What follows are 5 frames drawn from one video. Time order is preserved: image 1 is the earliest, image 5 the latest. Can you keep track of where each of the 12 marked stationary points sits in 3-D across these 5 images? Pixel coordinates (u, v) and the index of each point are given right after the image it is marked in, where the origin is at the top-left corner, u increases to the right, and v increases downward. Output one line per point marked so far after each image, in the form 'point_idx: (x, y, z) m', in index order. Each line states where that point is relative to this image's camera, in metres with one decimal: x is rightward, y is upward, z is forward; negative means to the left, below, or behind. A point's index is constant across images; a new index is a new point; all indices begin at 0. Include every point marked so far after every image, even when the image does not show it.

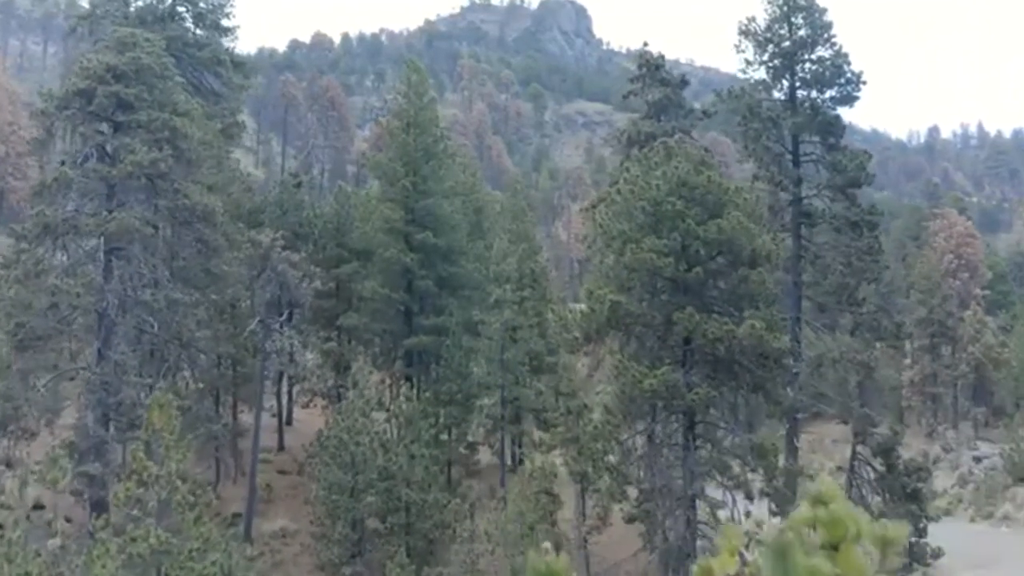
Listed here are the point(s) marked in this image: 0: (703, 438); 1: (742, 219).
0: (+3.6, -2.9, +19.4) m
1: (+4.2, +1.3, +18.4) m
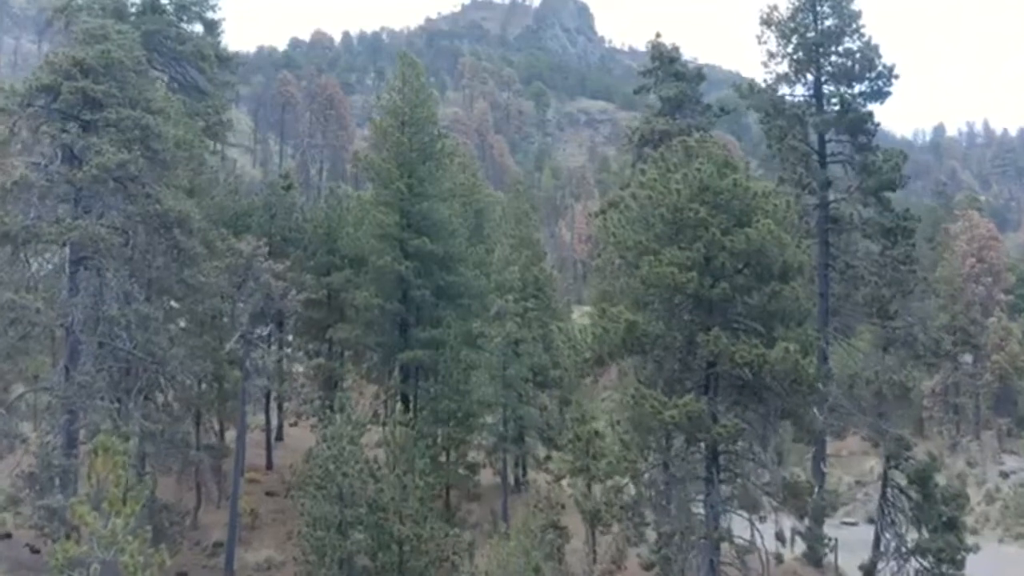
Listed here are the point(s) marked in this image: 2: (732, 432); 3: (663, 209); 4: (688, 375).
0: (+3.7, -3.2, +17.4) m
1: (+4.2, +1.0, +16.4) m
2: (+3.5, -2.3, +16.1) m
3: (+2.6, +1.3, +17.0) m
4: (+2.9, -1.5, +17.0) m
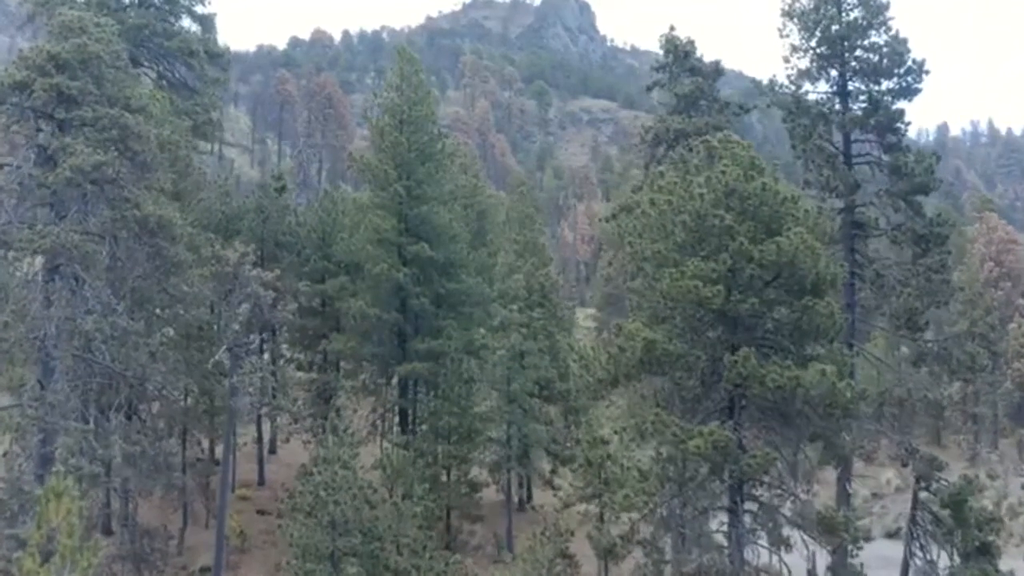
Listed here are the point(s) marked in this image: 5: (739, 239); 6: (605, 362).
0: (+3.8, -3.4, +15.9) m
1: (+4.3, +0.8, +14.9) m
2: (+3.6, -2.5, +14.6) m
3: (+2.7, +1.1, +15.5) m
4: (+3.0, -1.7, +15.5) m
5: (+3.4, +0.7, +15.0) m
6: (+1.5, -1.2, +15.9) m
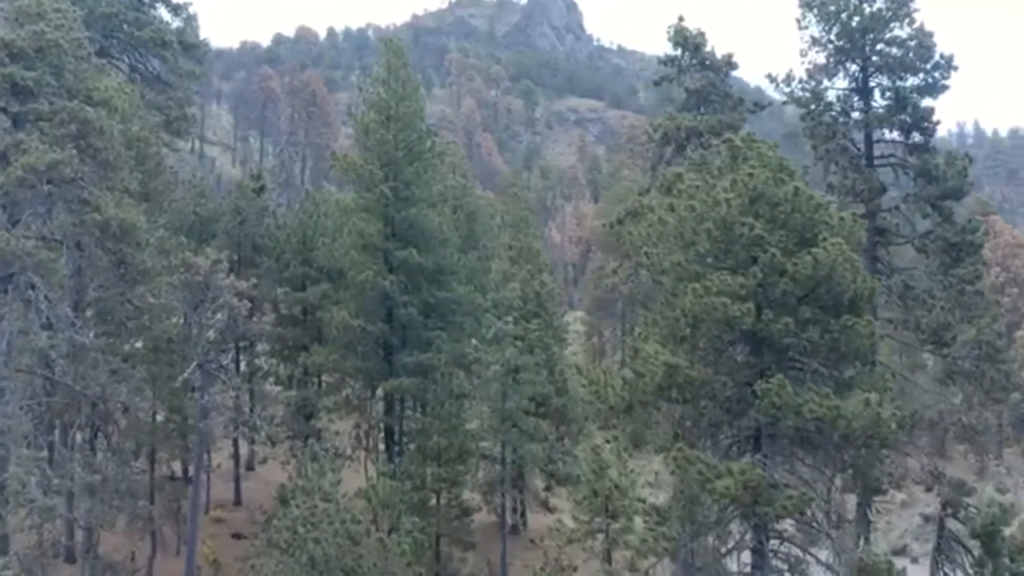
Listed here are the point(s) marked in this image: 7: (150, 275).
0: (+3.8, -3.6, +14.2) m
1: (+4.4, +0.5, +13.2) m
2: (+3.7, -2.8, +13.0) m
3: (+2.7, +0.9, +13.9) m
4: (+3.1, -1.9, +13.8) m
5: (+3.4, +0.5, +13.3) m
6: (+1.5, -1.4, +14.2) m
7: (-7.2, +0.2, +20.1) m
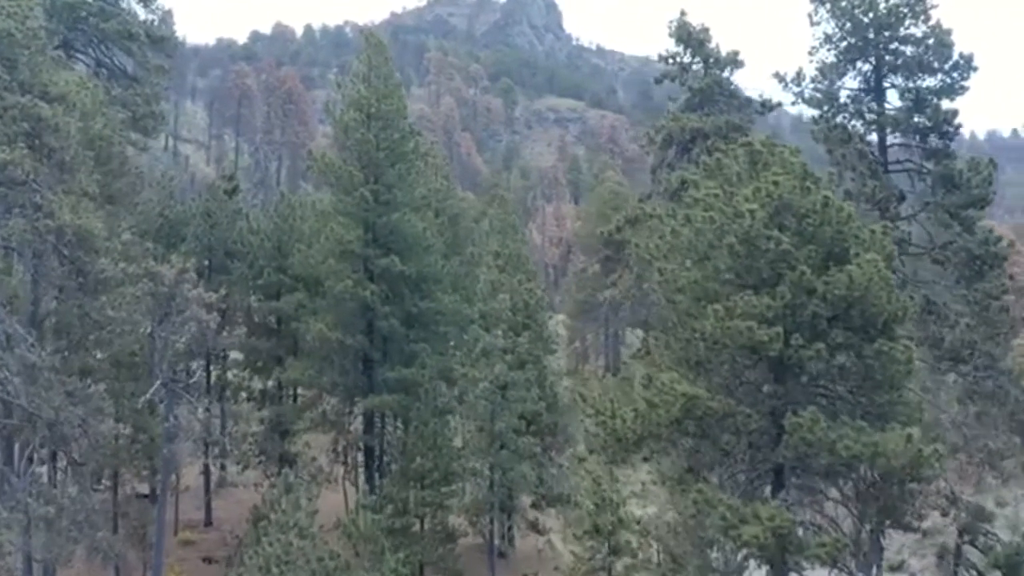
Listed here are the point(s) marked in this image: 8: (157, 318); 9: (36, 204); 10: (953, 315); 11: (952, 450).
0: (+3.7, -3.9, +12.9) m
1: (+4.4, +0.3, +11.9) m
2: (+3.7, -3.0, +11.6) m
3: (+2.7, +0.6, +12.5) m
4: (+3.0, -2.2, +12.5) m
5: (+3.4, +0.2, +12.0) m
6: (+1.4, -1.6, +12.8) m
7: (-7.4, 0.0, +18.5) m
8: (-7.1, -0.6, +20.4) m
9: (-7.9, +1.4, +16.9) m
10: (+7.9, -0.5, +18.3) m
11: (+7.5, -2.8, +17.5) m
